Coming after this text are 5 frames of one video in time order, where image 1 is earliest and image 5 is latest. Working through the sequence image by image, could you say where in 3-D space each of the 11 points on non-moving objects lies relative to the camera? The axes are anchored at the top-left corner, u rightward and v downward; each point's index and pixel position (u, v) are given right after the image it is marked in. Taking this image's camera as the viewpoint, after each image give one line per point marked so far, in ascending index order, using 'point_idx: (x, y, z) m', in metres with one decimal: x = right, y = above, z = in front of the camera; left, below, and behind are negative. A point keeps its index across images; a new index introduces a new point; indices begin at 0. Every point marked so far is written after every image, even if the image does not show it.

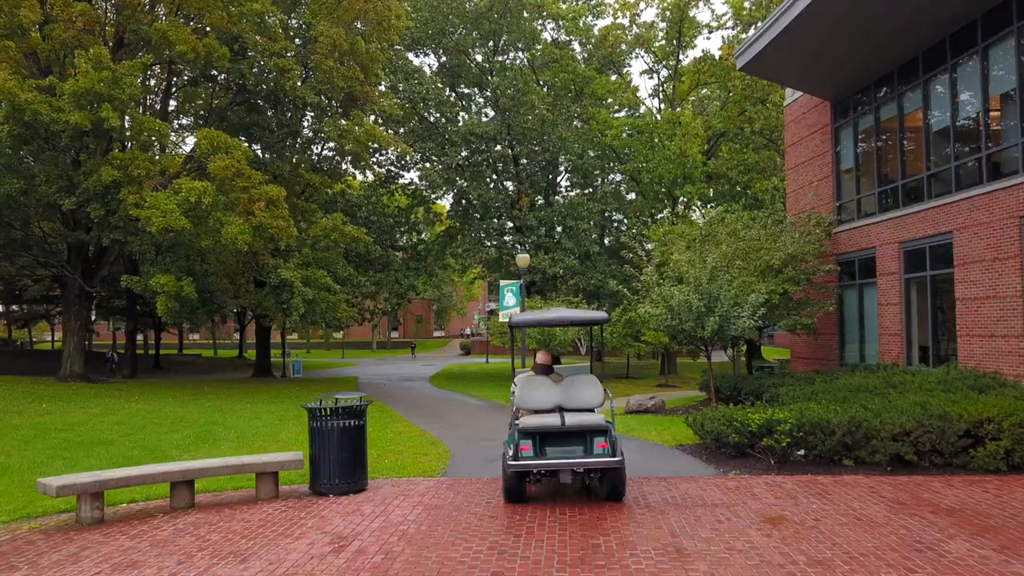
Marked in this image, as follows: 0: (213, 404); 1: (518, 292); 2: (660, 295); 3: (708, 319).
0: (-7.6, -3.0, +17.8) m
1: (+0.2, -0.1, +20.2) m
2: (+3.4, -0.1, +16.0) m
3: (+4.3, -0.7, +15.3) m
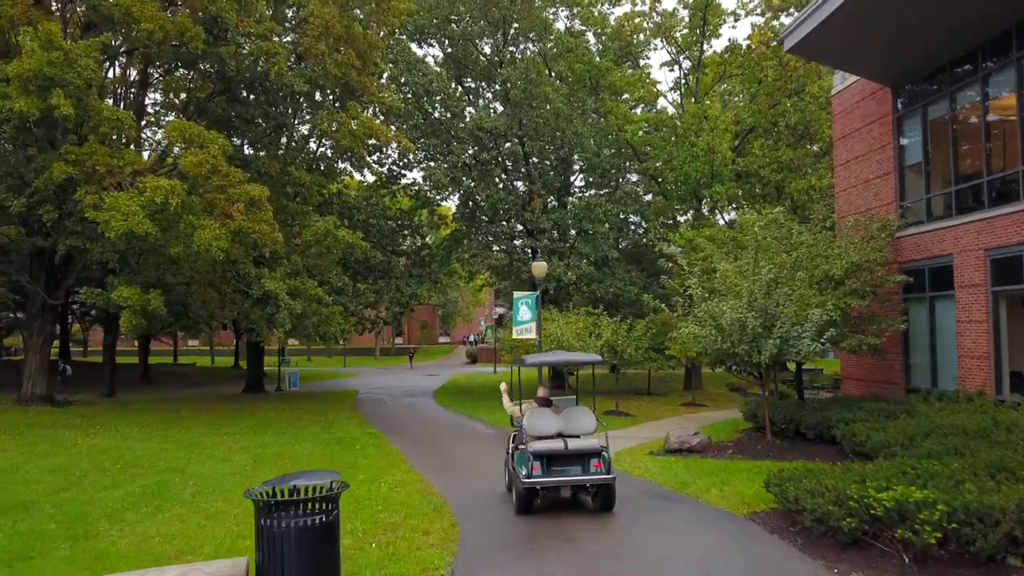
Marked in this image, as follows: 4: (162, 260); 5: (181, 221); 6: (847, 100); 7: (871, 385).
0: (-7.2, -3.3, +15.4) m
1: (+0.5, -0.4, +17.8) m
2: (+3.8, -0.4, +13.6) m
3: (+4.6, -1.0, +12.8) m
4: (-8.4, +0.6, +16.8) m
5: (-7.6, +1.5, +16.0) m
6: (+9.2, +5.2, +19.2) m
7: (+9.1, -2.5, +17.7) m
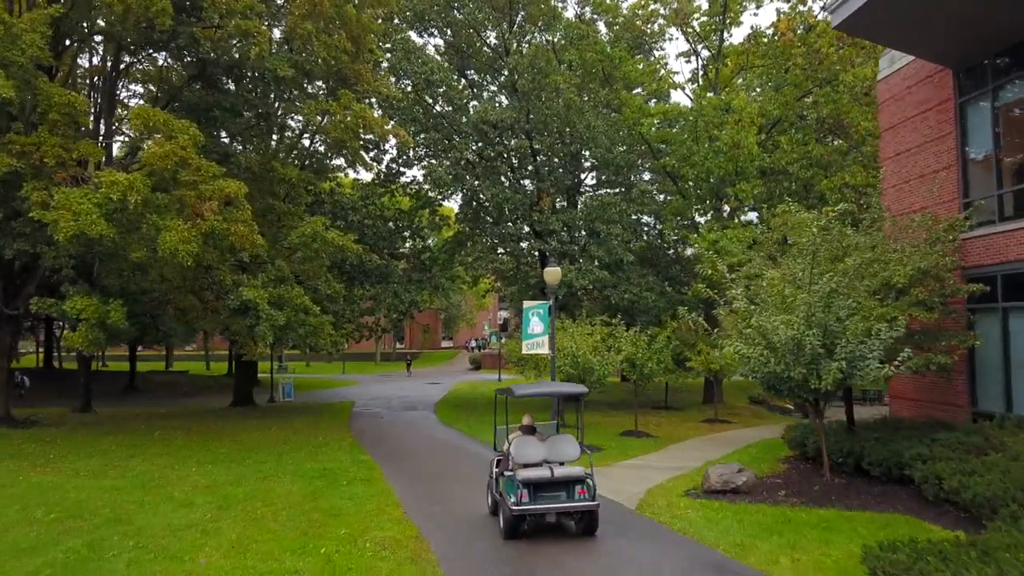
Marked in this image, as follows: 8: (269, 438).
0: (-7.0, -3.5, +13.4) m
1: (+0.8, -0.6, +15.7) m
2: (+4.0, -0.6, +11.5) m
3: (+4.8, -1.2, +10.8) m
4: (-8.1, +0.4, +14.8) m
5: (-7.4, +1.3, +14.0) m
6: (+9.4, +5.0, +17.1) m
7: (+9.3, -2.7, +15.7) m
8: (-6.7, -4.1, +19.1) m
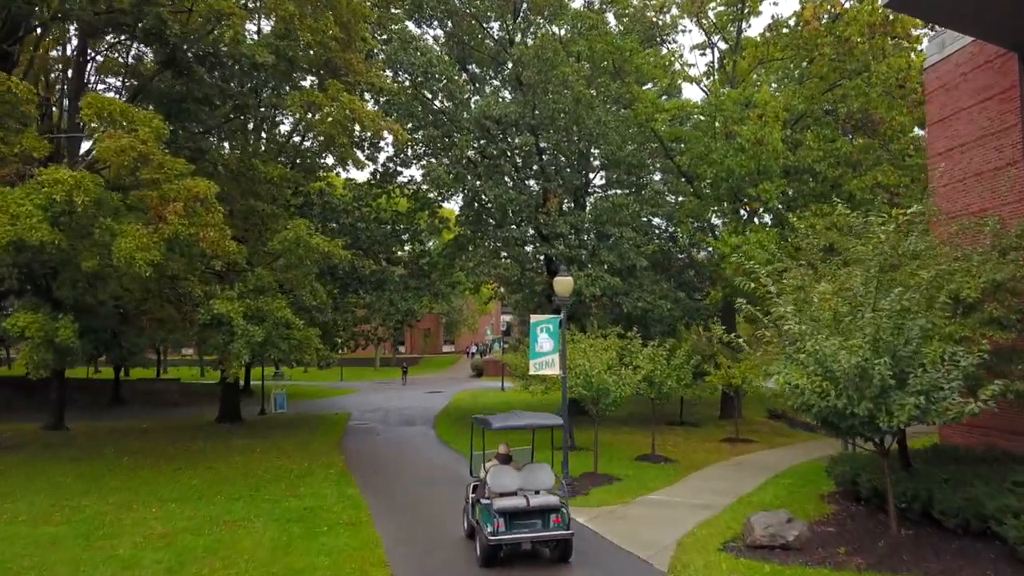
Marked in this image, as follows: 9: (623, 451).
0: (-6.9, -3.7, +11.6) m
1: (+0.9, -0.9, +13.9) m
2: (+4.1, -0.9, +9.7) m
3: (+4.9, -1.4, +9.0) m
4: (-8.0, +0.2, +13.0) m
5: (-7.3, +1.1, +12.3) m
6: (+9.5, +4.7, +15.3) m
7: (+9.4, -2.9, +13.8) m
8: (-6.5, -4.3, +17.3) m
9: (+3.1, -4.5, +19.5) m
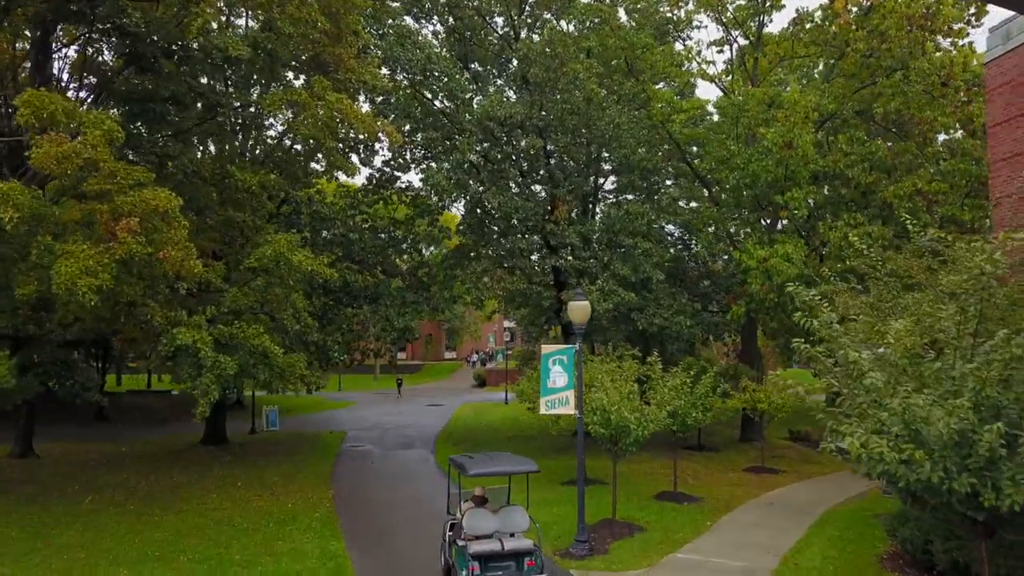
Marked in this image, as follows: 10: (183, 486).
0: (-6.8, -4.2, +9.8) m
1: (+1.0, -1.3, +12.1) m
2: (+4.2, -1.3, +7.9) m
3: (+5.1, -1.9, +7.2) m
4: (-7.9, -0.3, +11.2) m
5: (-7.1, +0.6, +10.5) m
6: (+9.7, +4.2, +13.5) m
7: (+9.6, -3.4, +12.0) m
8: (-6.4, -4.8, +15.5) m
9: (+3.3, -5.0, +17.6) m
10: (-8.1, -4.9, +17.4) m
